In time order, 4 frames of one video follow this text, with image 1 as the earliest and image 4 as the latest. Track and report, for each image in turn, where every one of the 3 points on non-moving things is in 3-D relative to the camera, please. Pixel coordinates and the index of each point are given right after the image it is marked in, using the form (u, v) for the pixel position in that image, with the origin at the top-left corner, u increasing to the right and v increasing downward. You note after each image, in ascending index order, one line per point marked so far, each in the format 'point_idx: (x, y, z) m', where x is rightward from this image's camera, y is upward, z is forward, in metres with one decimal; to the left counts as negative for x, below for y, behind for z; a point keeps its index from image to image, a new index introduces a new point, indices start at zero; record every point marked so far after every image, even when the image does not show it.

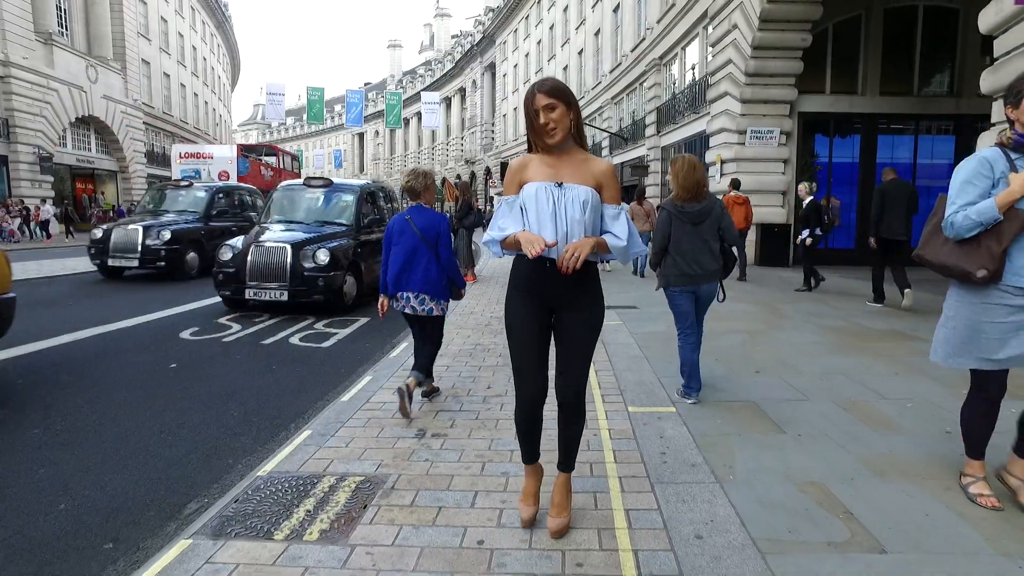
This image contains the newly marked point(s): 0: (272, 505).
0: (-1.2, -1.0, +3.2) m
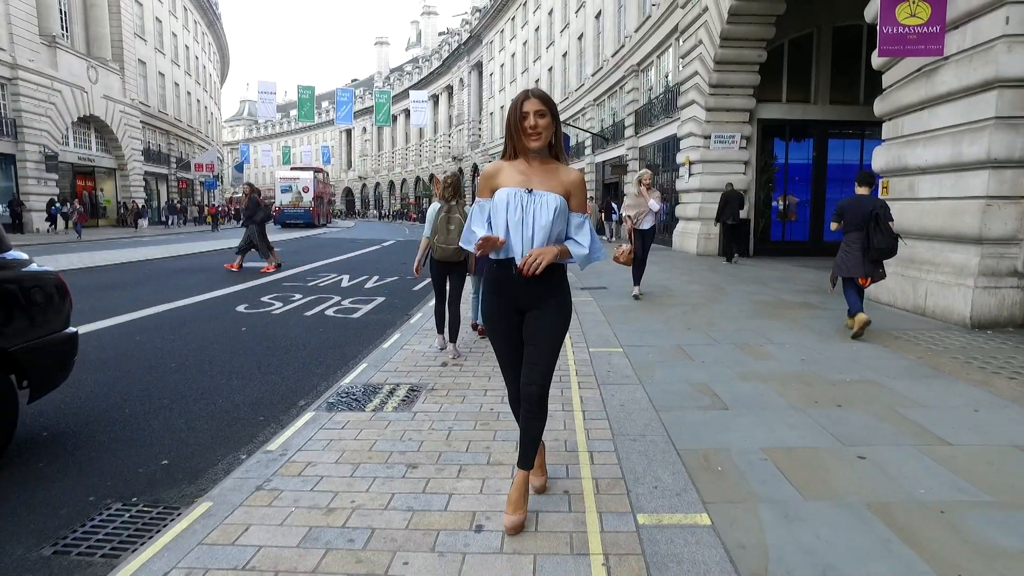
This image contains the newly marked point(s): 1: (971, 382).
0: (-1.2, -0.8, +5.0) m
1: (+3.5, -0.7, +5.0) m
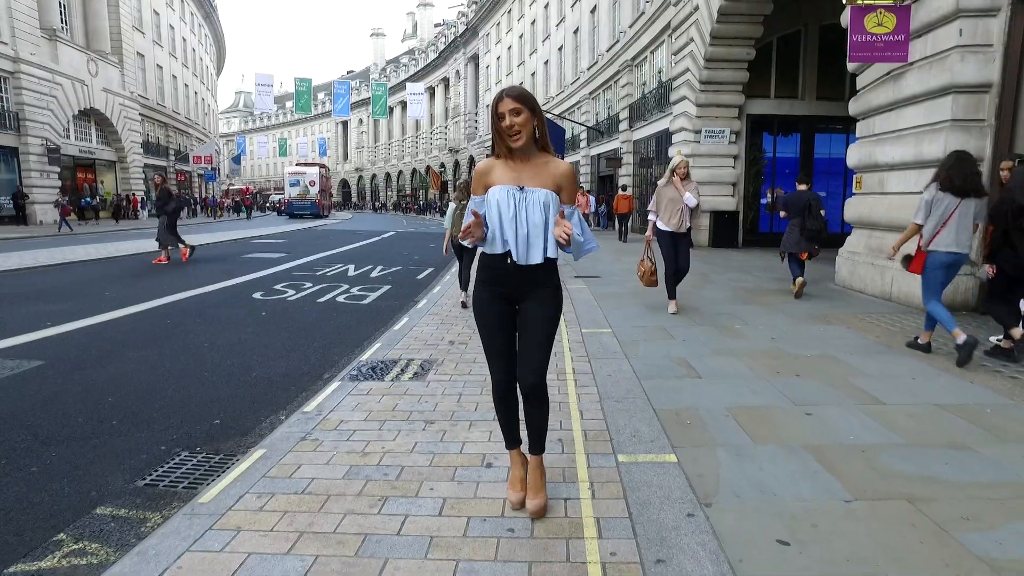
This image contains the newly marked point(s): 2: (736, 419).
0: (-1.2, -0.7, +5.7) m
1: (+3.5, -0.6, +5.7) m
2: (+1.4, -0.8, +4.3) m
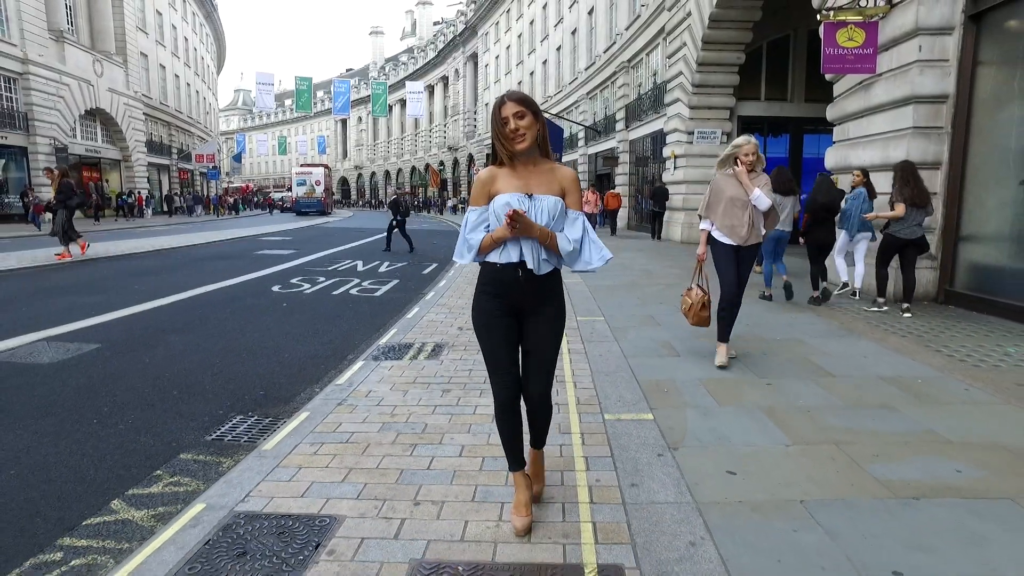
0: (-1.1, -0.6, +6.5) m
1: (+3.5, -0.5, +6.5) m
2: (+1.5, -0.8, +5.0) m
